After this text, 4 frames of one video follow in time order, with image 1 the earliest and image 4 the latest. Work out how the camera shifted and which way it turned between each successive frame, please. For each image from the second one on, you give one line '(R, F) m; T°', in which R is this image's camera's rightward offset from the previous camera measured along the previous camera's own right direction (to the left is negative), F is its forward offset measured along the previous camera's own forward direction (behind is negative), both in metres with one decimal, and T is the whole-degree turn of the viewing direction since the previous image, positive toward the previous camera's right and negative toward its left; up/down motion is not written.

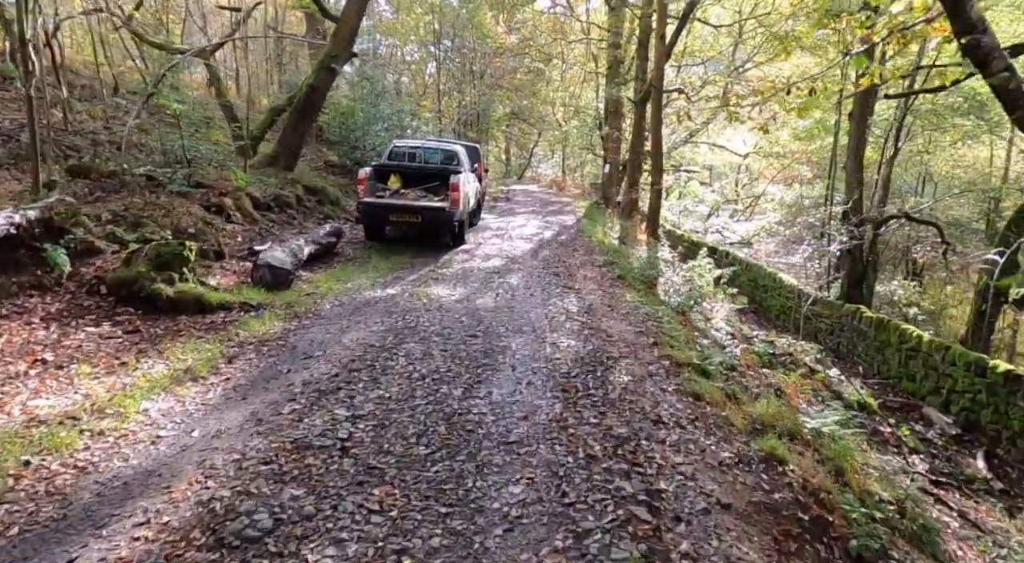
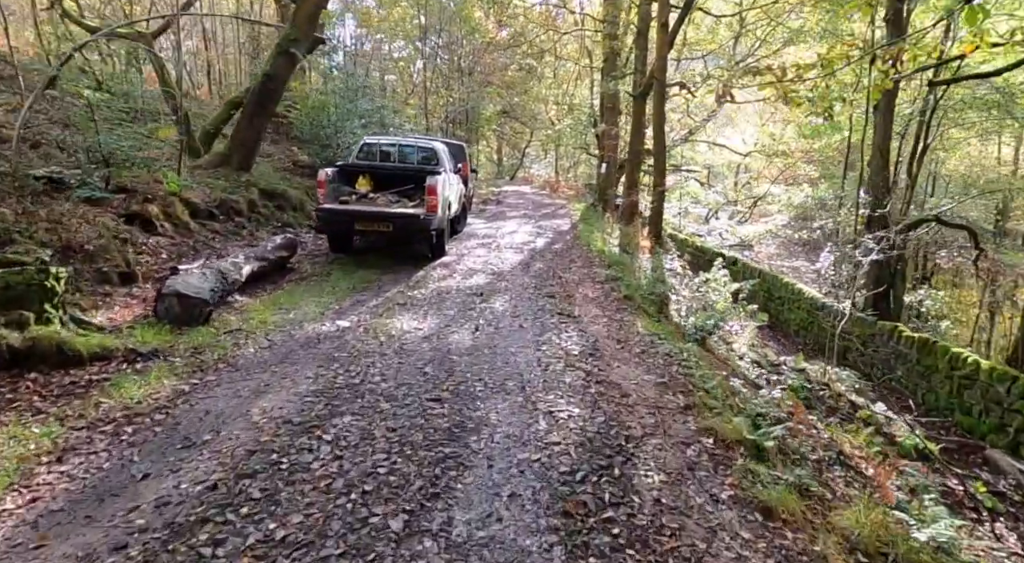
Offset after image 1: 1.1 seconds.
(+0.1, +1.5) m; +1°
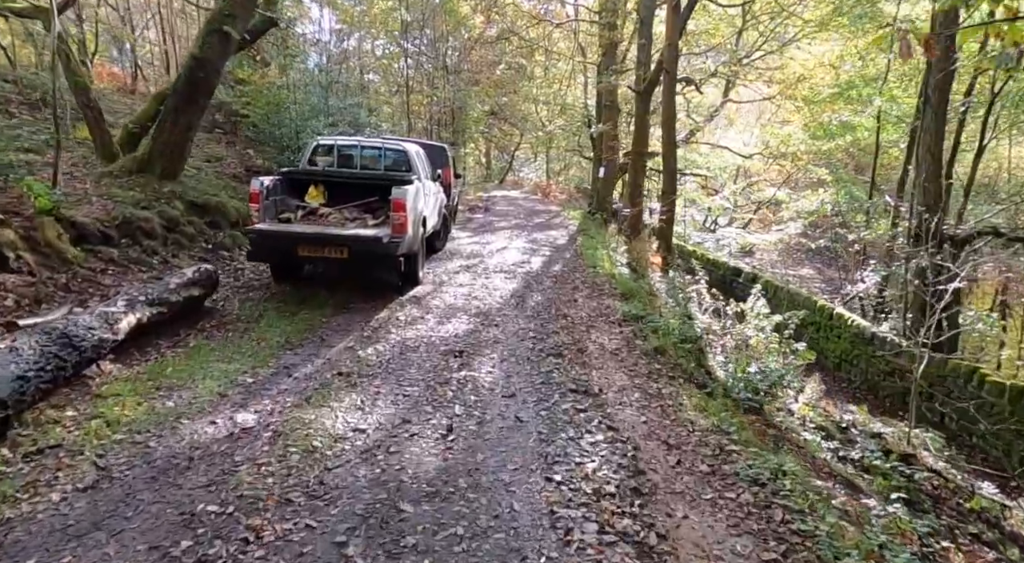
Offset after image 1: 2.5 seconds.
(0.0, +2.0) m; +1°
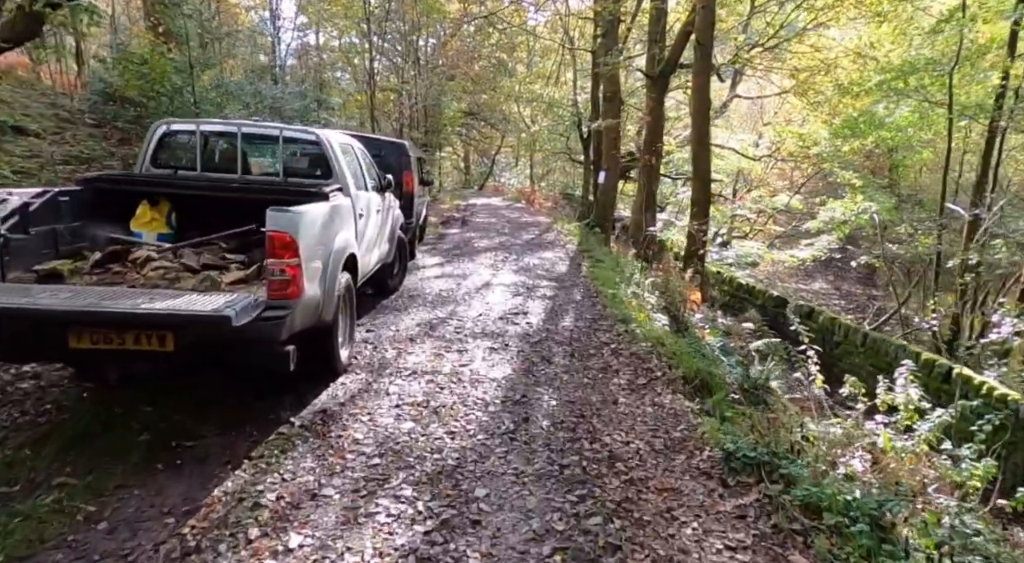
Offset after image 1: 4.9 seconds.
(-0.1, +3.5) m; +2°
